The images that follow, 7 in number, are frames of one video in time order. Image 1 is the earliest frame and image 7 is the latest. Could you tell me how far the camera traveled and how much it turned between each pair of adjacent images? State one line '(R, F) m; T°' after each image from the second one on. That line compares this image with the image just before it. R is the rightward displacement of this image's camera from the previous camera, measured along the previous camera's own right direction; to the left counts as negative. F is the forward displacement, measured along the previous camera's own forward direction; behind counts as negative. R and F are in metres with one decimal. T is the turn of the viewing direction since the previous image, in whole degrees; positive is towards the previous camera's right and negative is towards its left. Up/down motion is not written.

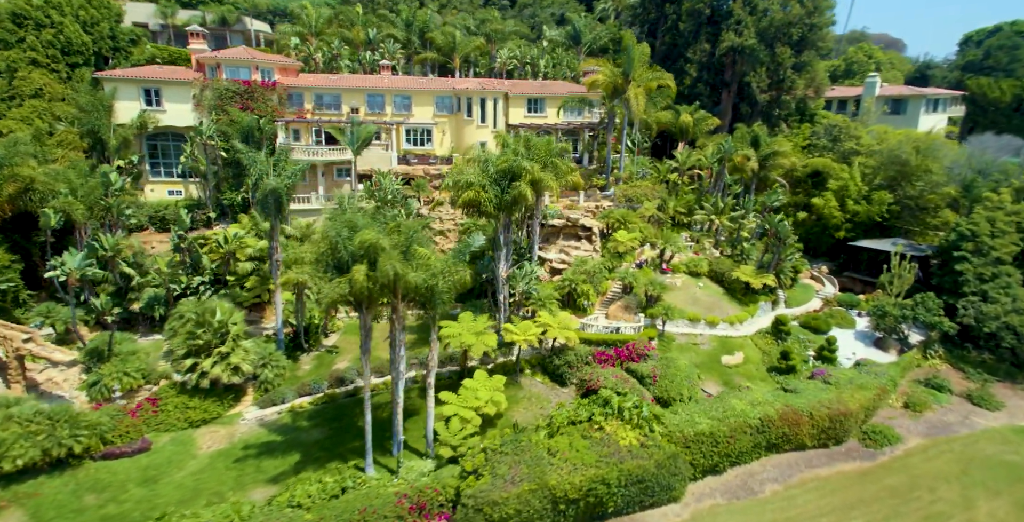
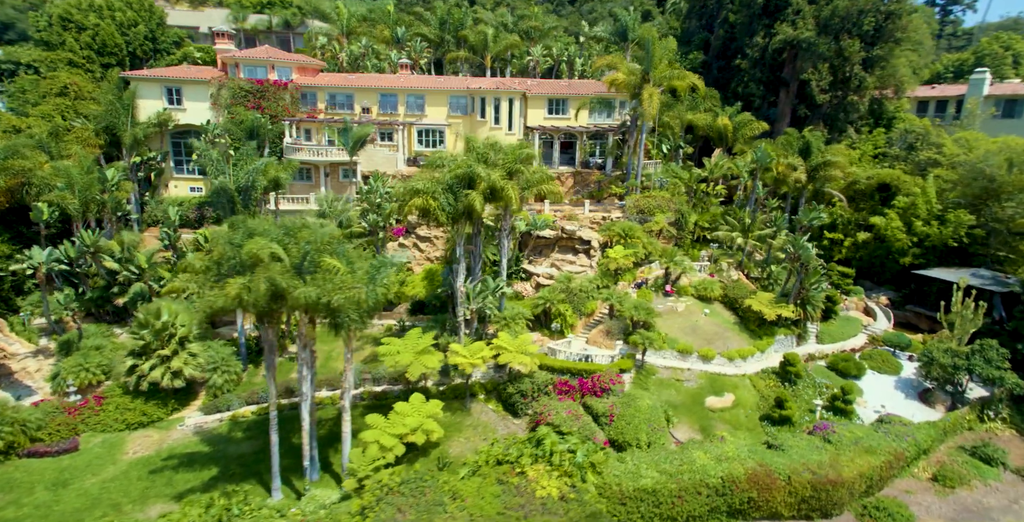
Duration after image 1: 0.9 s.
(+6.2, +3.6) m; -9°
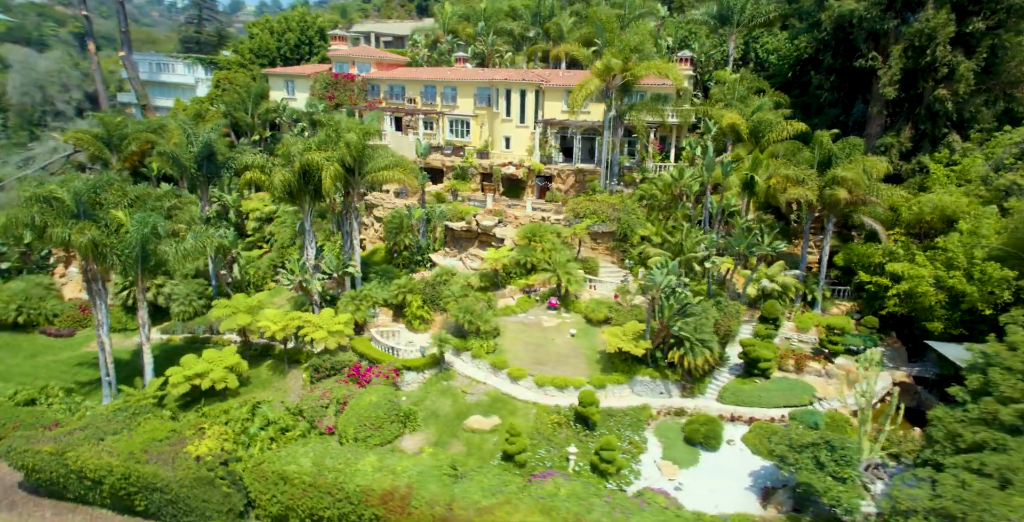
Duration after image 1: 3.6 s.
(+20.8, +5.7) m; -27°
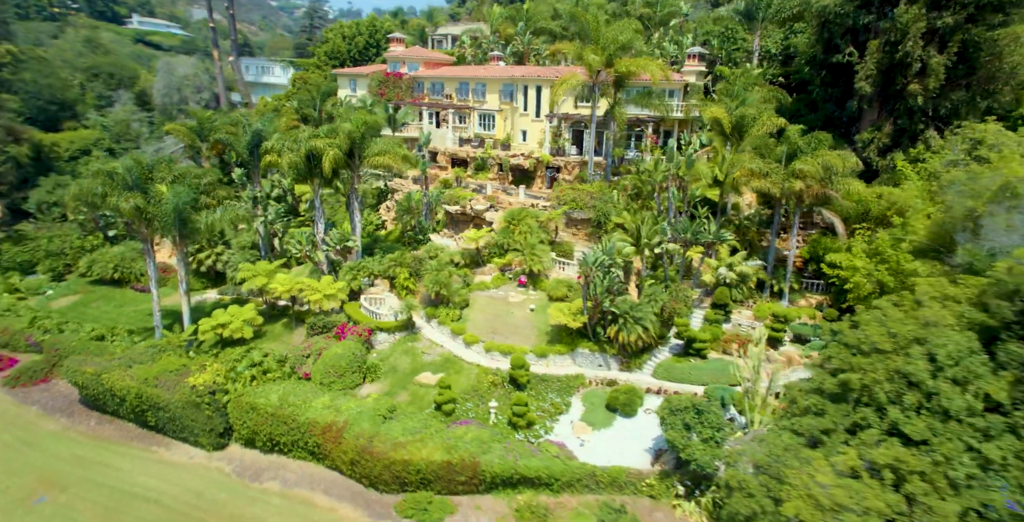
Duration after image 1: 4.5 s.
(+7.2, -2.6) m; -10°
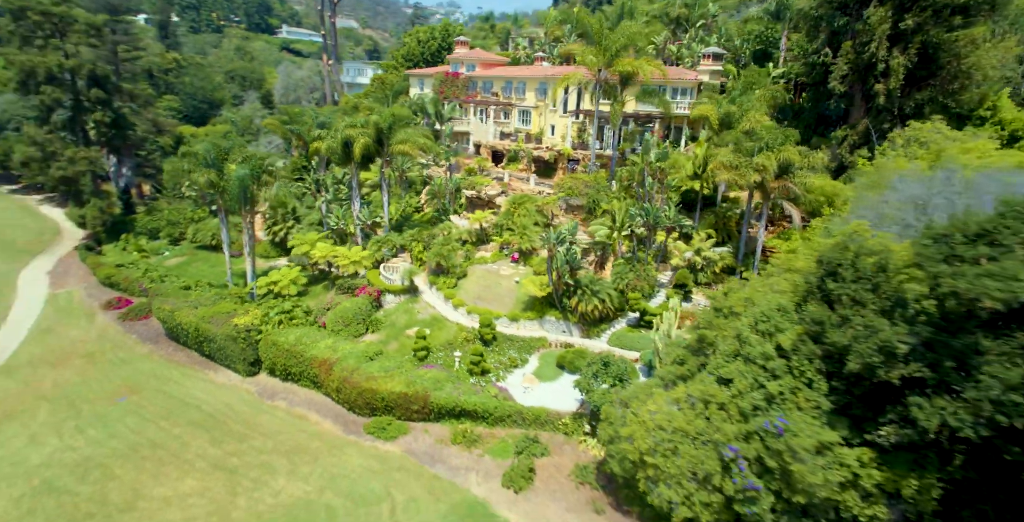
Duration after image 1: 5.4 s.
(+7.0, -3.8) m; -10°
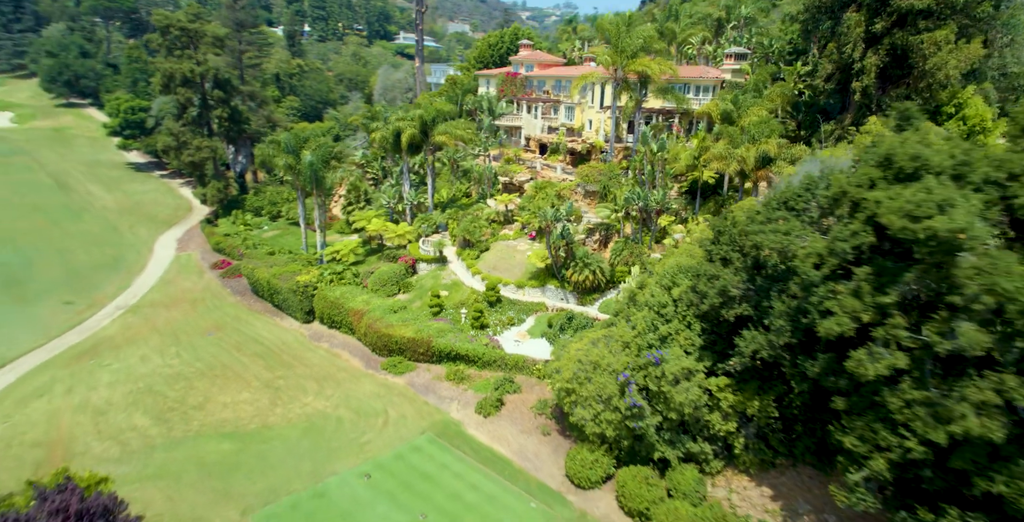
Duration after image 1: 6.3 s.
(+5.8, -4.4) m; -10°
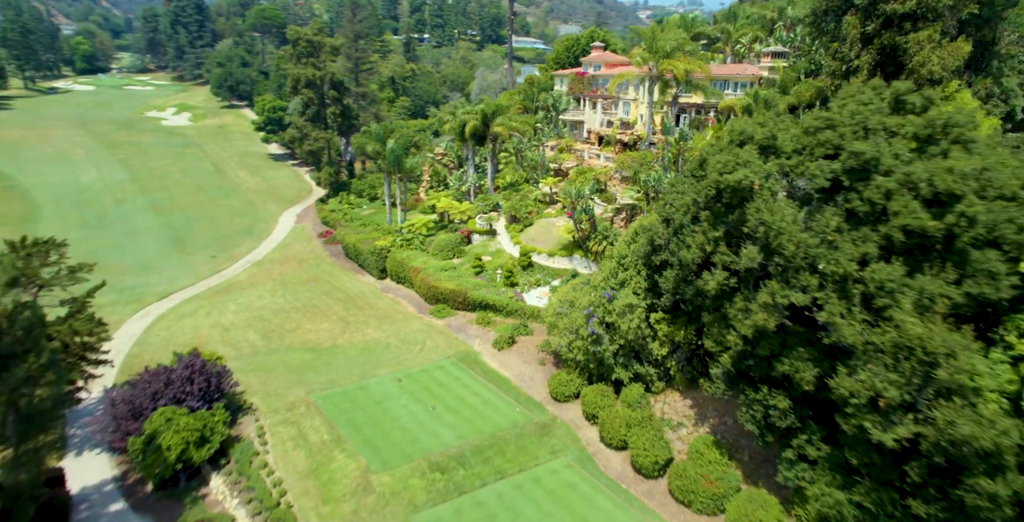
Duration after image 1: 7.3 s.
(+5.2, -6.2) m; -10°
